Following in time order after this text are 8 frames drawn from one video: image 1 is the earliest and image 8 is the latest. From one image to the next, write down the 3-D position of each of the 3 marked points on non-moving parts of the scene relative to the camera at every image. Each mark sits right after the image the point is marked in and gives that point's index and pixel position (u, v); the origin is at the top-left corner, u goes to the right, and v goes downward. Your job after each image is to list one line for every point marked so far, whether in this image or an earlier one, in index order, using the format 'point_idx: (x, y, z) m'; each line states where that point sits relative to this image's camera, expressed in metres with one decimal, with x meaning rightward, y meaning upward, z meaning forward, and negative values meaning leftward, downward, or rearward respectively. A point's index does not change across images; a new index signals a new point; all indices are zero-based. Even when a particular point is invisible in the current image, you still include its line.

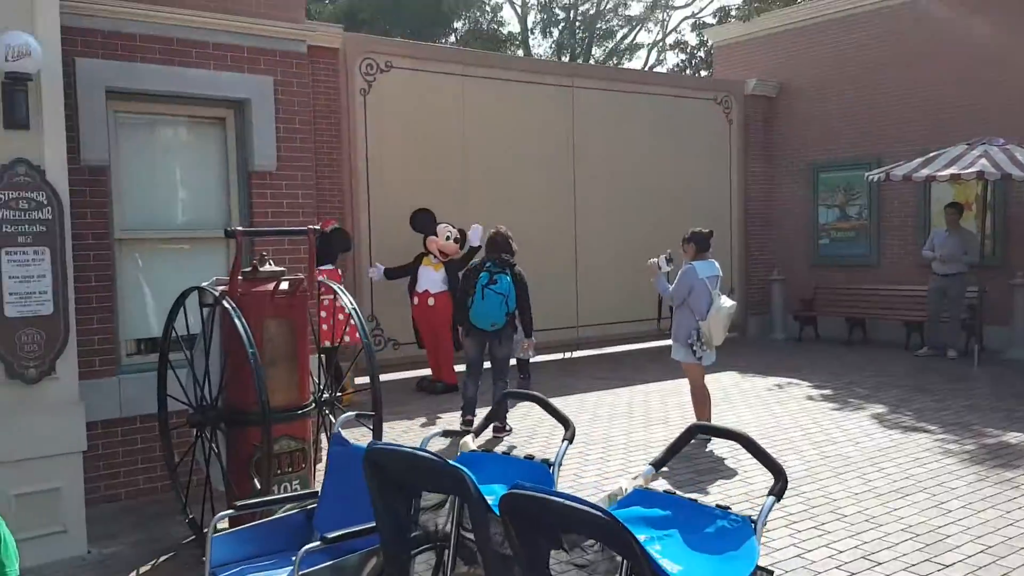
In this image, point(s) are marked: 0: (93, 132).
0: (-2.6, +0.9, +5.5) m
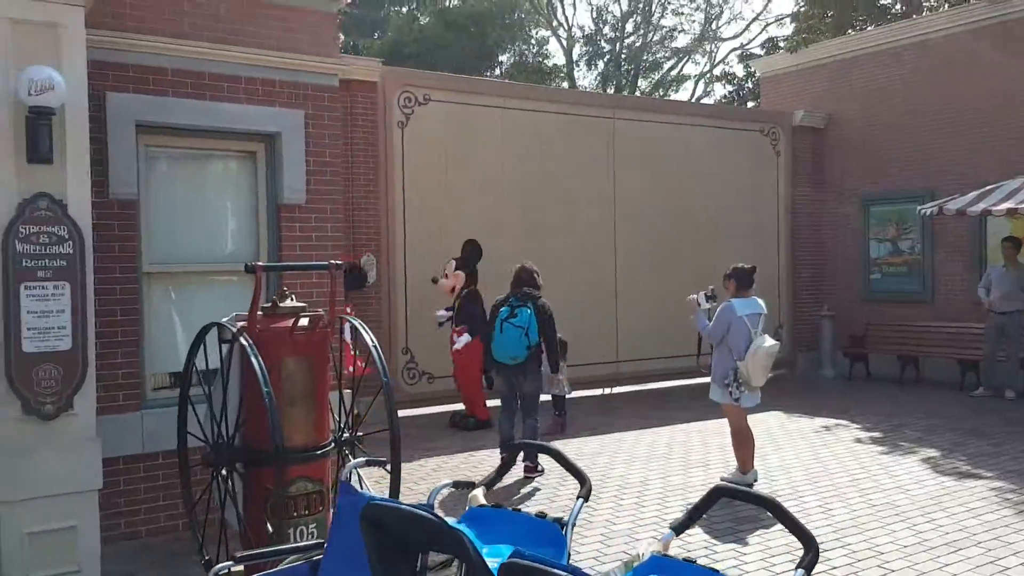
0: (-2.4, +0.7, +5.5) m
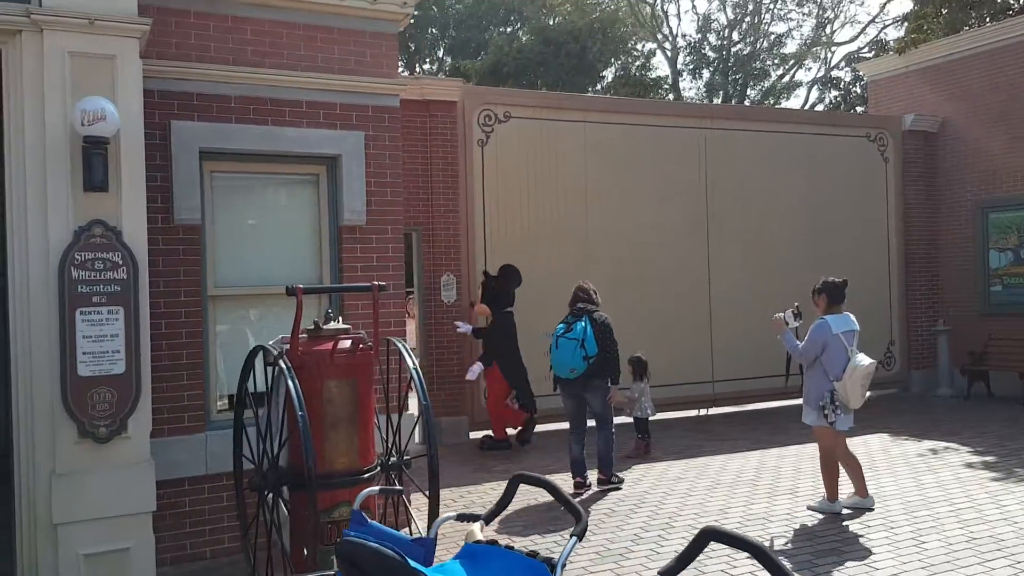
0: (-2.1, +0.6, +5.6) m
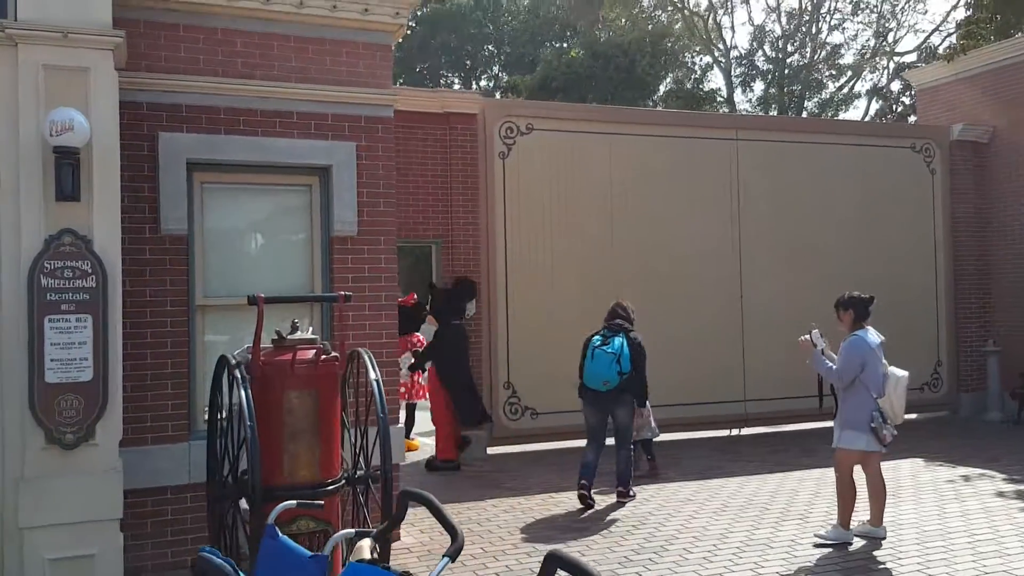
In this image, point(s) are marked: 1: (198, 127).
0: (-2.2, +0.5, +5.7) m
1: (-2.0, +1.0, +5.8) m
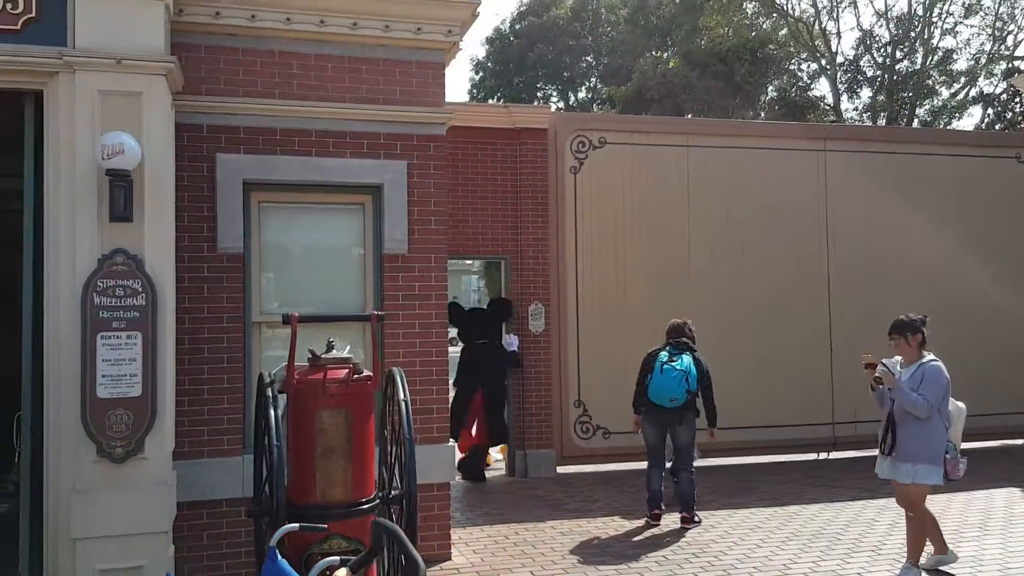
0: (-1.9, +0.4, +5.8) m
1: (-1.7, +0.9, +5.9) m
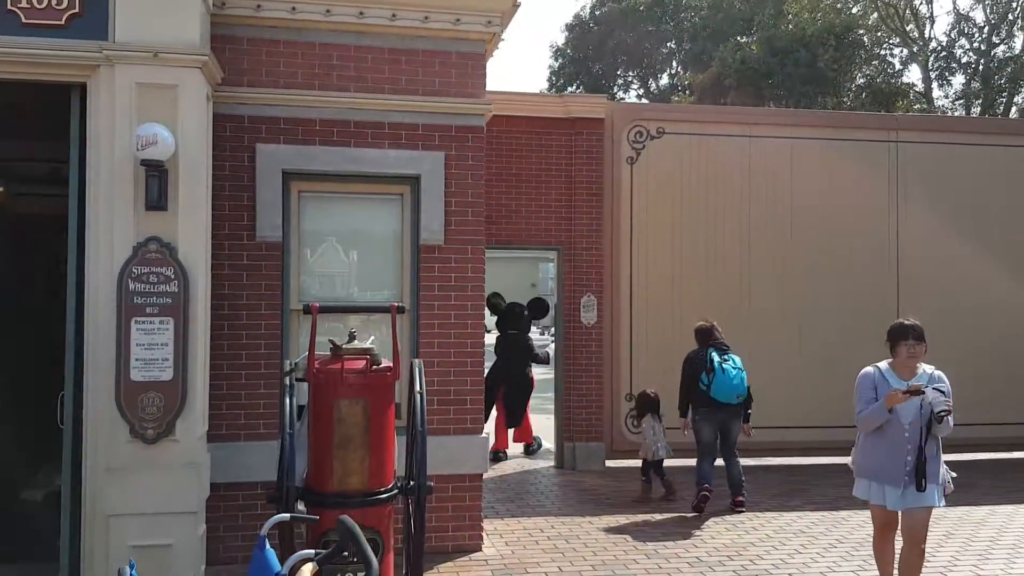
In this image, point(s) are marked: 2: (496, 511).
0: (-1.6, +0.5, +6.0) m
1: (-1.5, +1.0, +6.0) m
2: (-0.1, -1.9, +7.7) m
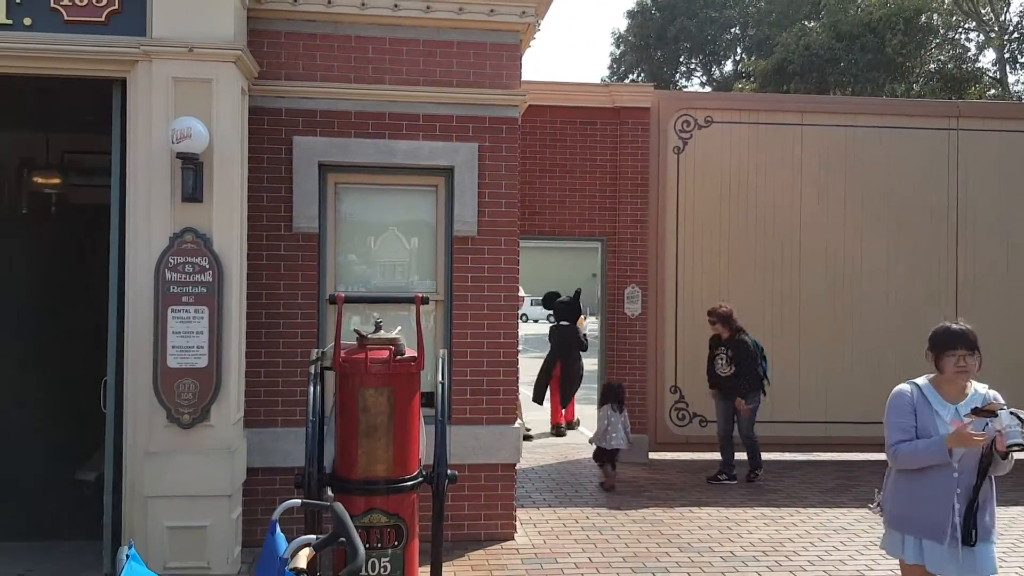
0: (-1.4, +0.6, +6.1) m
1: (-1.3, +1.1, +6.1) m
2: (+0.2, -1.8, +7.7) m
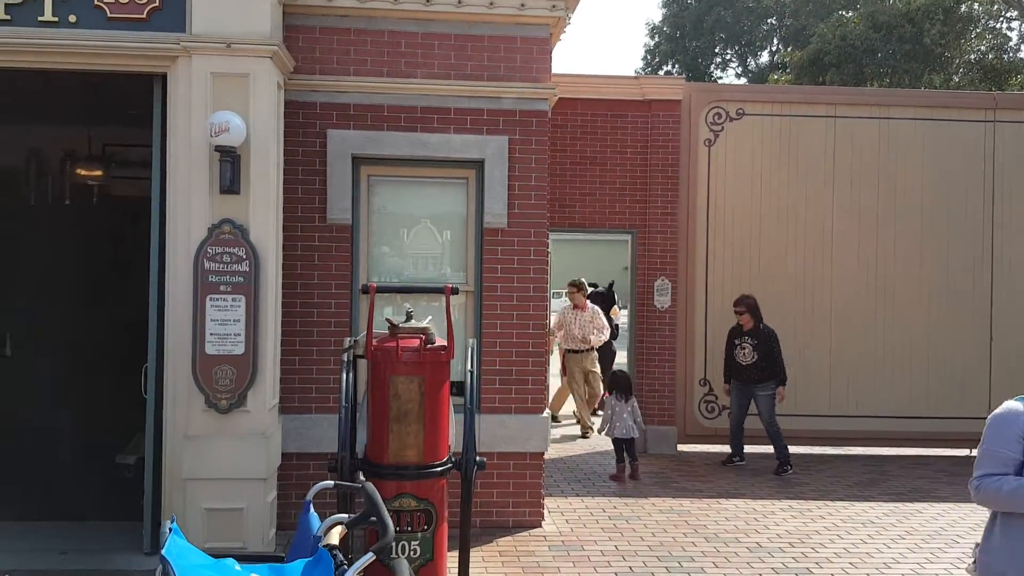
0: (-1.2, +0.6, +6.2) m
1: (-1.0, +1.2, +6.2) m
2: (+0.4, -1.8, +7.8) m
